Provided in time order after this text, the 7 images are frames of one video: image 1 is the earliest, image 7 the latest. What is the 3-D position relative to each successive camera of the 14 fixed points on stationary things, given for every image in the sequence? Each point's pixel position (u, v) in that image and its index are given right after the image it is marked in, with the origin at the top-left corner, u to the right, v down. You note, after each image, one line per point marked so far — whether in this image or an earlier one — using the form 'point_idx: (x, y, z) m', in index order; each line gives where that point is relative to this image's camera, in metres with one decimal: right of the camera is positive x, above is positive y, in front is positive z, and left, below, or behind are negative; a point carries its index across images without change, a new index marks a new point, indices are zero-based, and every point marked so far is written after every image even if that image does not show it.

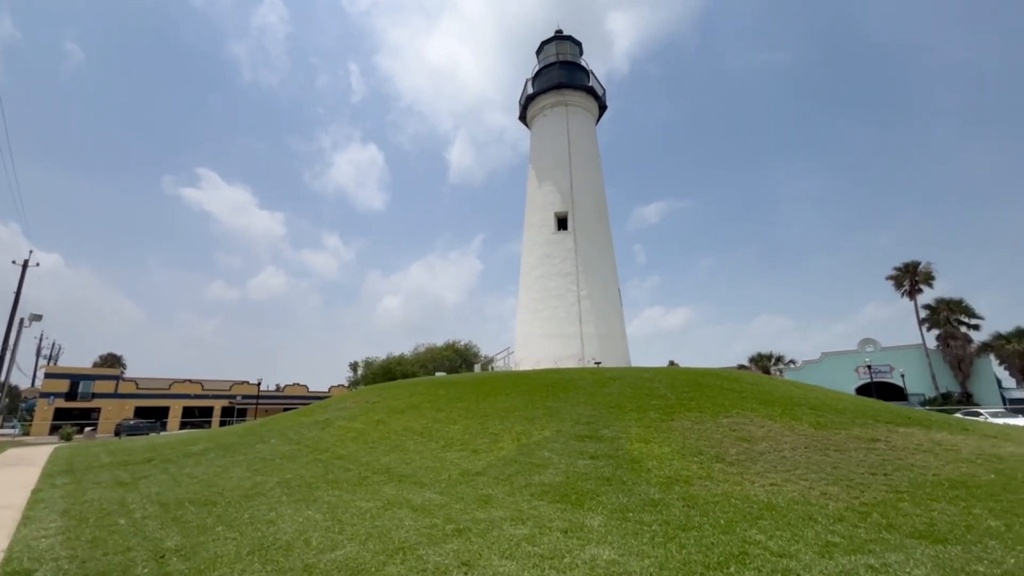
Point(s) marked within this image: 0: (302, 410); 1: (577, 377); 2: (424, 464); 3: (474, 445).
0: (-7.5, -4.4, +18.2) m
1: (+2.1, -2.8, +15.9) m
2: (-1.6, -3.3, +9.4) m
3: (-0.7, -3.2, +10.4) m
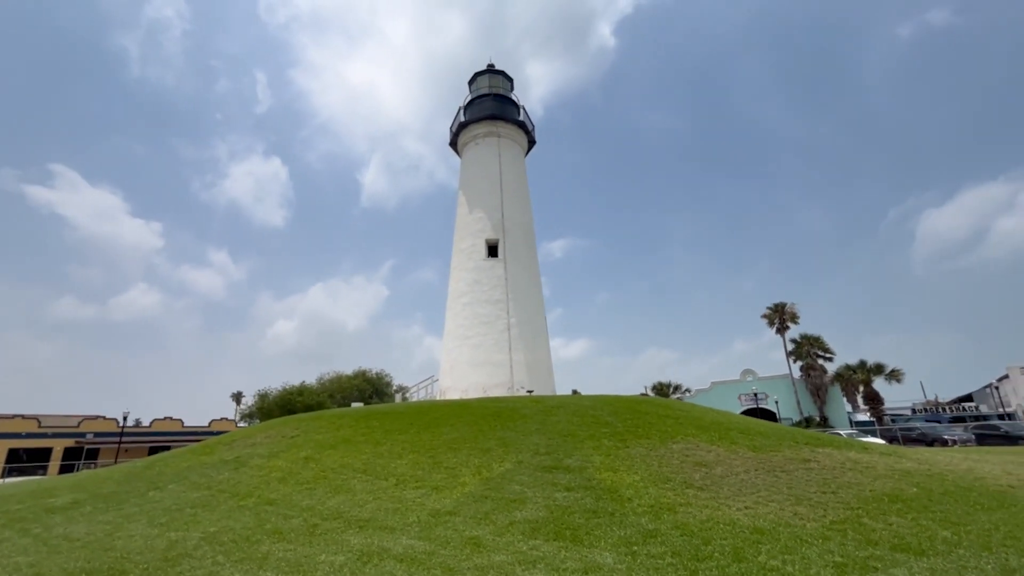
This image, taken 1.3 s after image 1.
0: (-9.7, -5.0, +15.8) m
1: (+0.2, -3.6, +15.5) m
2: (-2.1, -3.6, +8.4) m
3: (-1.5, -3.6, +9.6) m
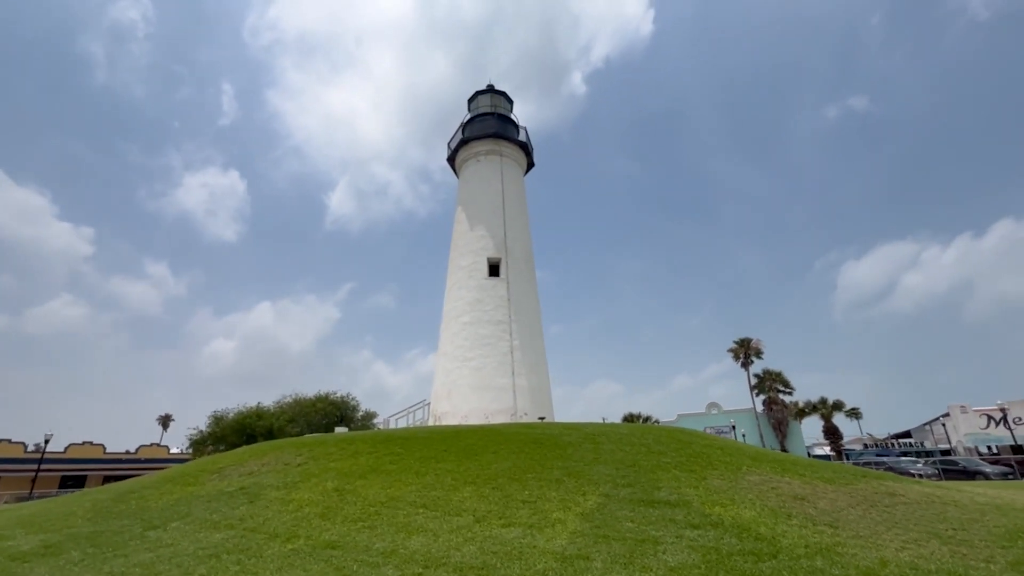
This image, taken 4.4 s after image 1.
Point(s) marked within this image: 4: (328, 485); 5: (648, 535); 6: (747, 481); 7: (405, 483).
0: (-8.8, -5.0, +13.4) m
1: (+1.1, -4.1, +14.3) m
2: (-0.3, -3.6, +6.9) m
3: (+0.1, -3.7, +8.2) m
4: (-3.9, -4.2, +10.8) m
5: (+1.9, -3.5, +7.2) m
6: (+4.9, -4.0, +10.6) m
7: (-2.2, -4.0, +10.4) m
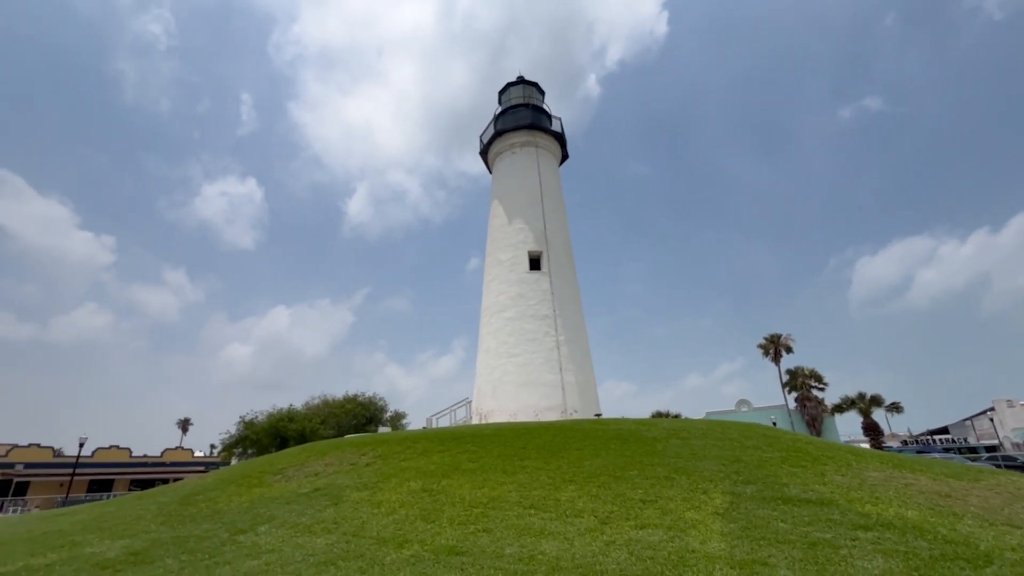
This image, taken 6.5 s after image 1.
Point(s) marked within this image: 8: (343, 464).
0: (-6.8, -4.8, +12.7) m
1: (+3.1, -3.7, +13.4) m
2: (+1.5, -3.2, +6.1) m
3: (+2.0, -3.3, +7.4) m
4: (-2.0, -3.9, +10.0) m
5: (+3.8, -3.1, +6.3) m
6: (+6.8, -3.6, +9.7) m
7: (-0.3, -3.7, +9.6) m
8: (-4.2, -4.4, +12.7) m
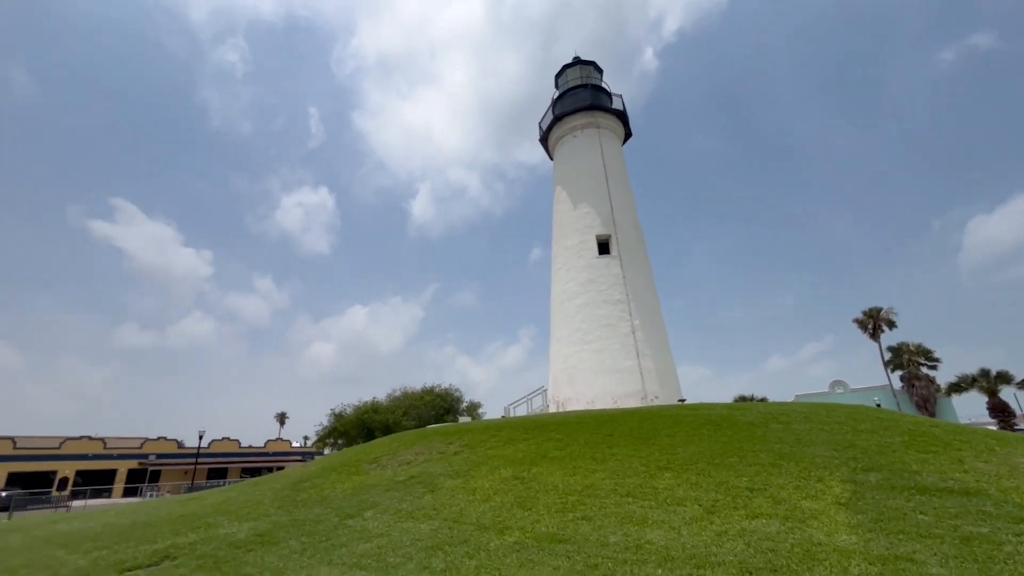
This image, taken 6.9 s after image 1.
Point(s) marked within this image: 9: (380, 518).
0: (-4.5, -4.8, +13.4) m
1: (+5.3, -3.2, +12.8) m
2: (+2.8, -2.9, +5.7) m
3: (+3.4, -3.0, +6.9) m
4: (-0.2, -3.7, +10.1) m
5: (+5.0, -2.7, +5.6) m
6: (+8.5, -2.9, +8.6) m
7: (+1.5, -3.4, +9.4) m
8: (-2.0, -4.2, +13.0) m
9: (-2.2, -3.7, +8.2) m
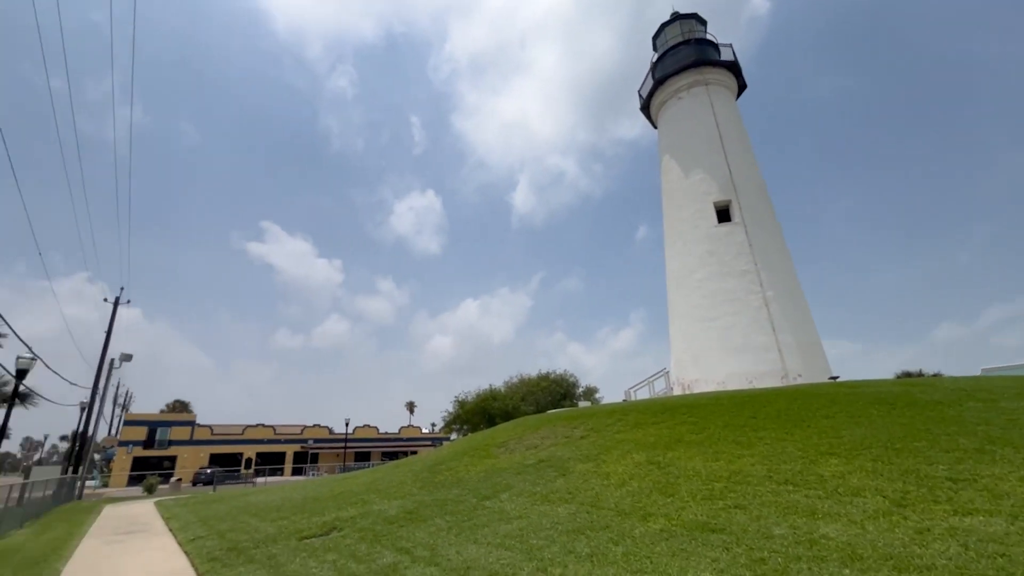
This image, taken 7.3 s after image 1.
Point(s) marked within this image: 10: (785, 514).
0: (-1.1, -4.5, +13.8) m
1: (+8.2, -2.2, +11.1) m
2: (+4.3, -2.4, +4.8) m
3: (+5.2, -2.4, +5.8) m
4: (+2.4, -3.2, +9.7) m
5: (+6.4, -2.0, +4.2) m
6: (+10.5, -2.0, +6.4) m
7: (+3.8, -2.8, +8.7) m
8: (+1.2, -3.8, +12.9) m
9: (0.0, -3.5, +8.2) m
10: (+3.2, -2.7, +6.1) m
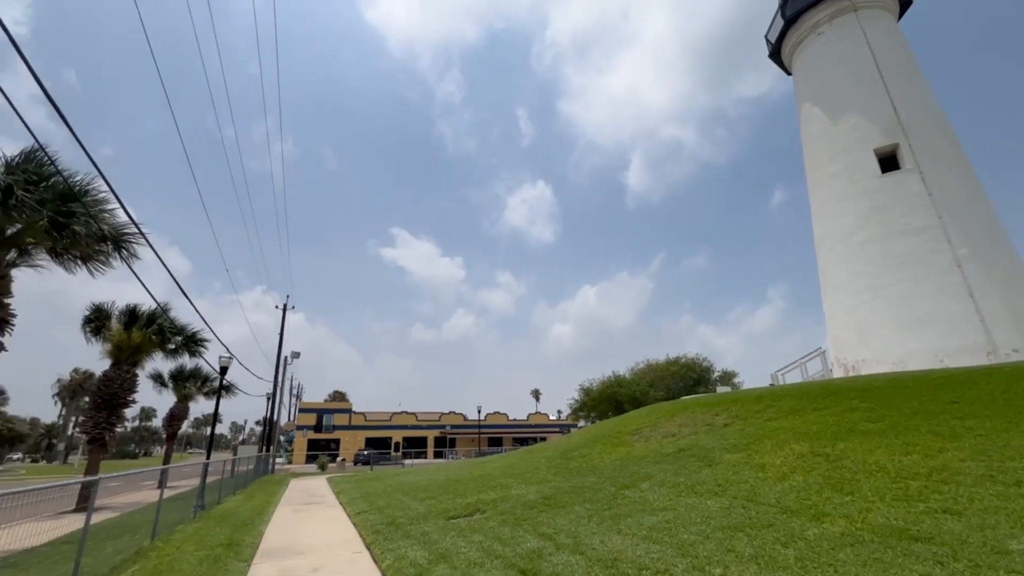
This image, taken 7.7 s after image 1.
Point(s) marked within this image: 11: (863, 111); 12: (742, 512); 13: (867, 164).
0: (+2.5, -4.1, +13.5) m
1: (+10.8, -1.4, +8.7) m
2: (+5.5, -2.0, +3.5) m
3: (+6.6, -1.9, +4.3) m
4: (+4.8, -2.7, +8.7) m
5: (+7.5, -1.5, +2.4) m
6: (+11.9, -1.1, +3.6) m
7: (+6.0, -2.3, +7.4) m
8: (+4.5, -3.3, +12.1) m
9: (+2.3, -3.1, +7.8) m
10: (+4.8, -2.3, +5.0) m
11: (+13.2, +6.3, +19.3) m
12: (+2.8, -2.8, +6.3) m
13: (+12.8, +4.3, +18.7) m
